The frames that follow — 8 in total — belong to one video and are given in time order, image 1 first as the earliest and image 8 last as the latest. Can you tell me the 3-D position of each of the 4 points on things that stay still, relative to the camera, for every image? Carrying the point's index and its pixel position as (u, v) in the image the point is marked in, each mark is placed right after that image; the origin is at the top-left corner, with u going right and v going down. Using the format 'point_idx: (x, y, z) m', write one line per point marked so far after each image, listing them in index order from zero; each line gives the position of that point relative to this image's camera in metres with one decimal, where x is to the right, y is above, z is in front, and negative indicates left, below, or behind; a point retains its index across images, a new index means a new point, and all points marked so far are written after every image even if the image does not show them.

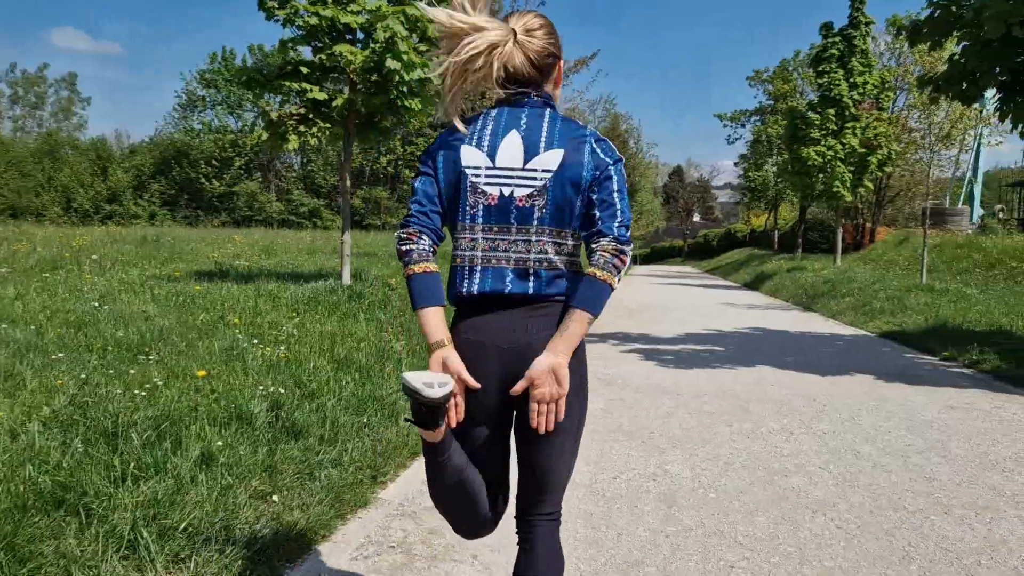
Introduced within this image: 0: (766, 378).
0: (+2.3, -0.8, +7.8) m
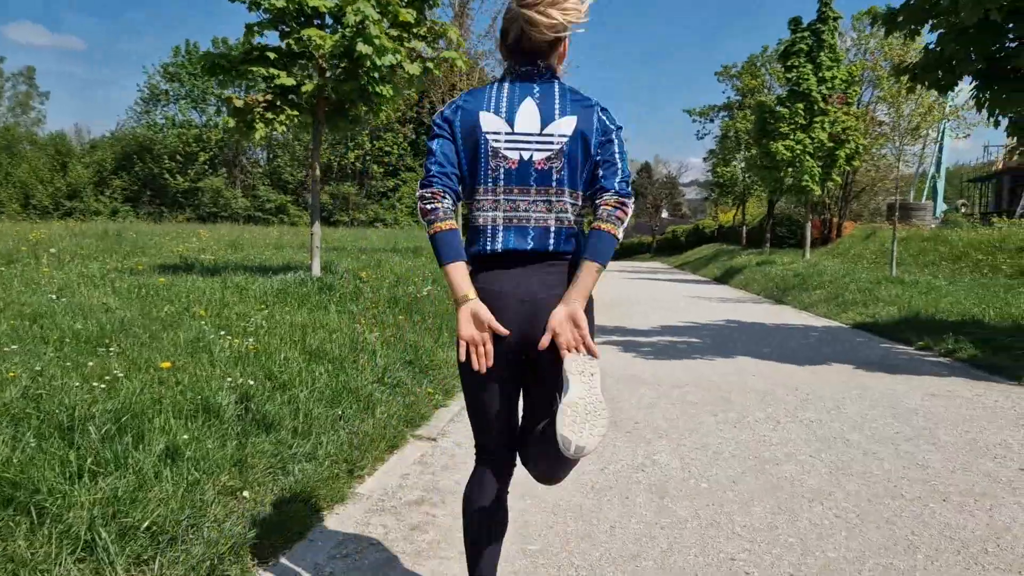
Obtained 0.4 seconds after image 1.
0: (+2.1, -0.7, +7.7) m
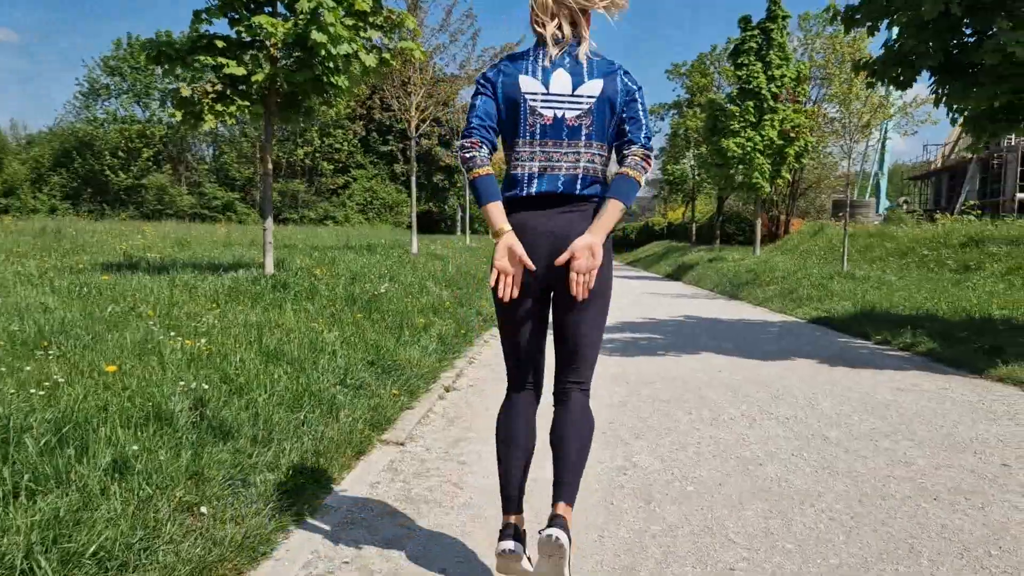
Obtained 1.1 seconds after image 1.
0: (+1.8, -0.7, +7.6) m
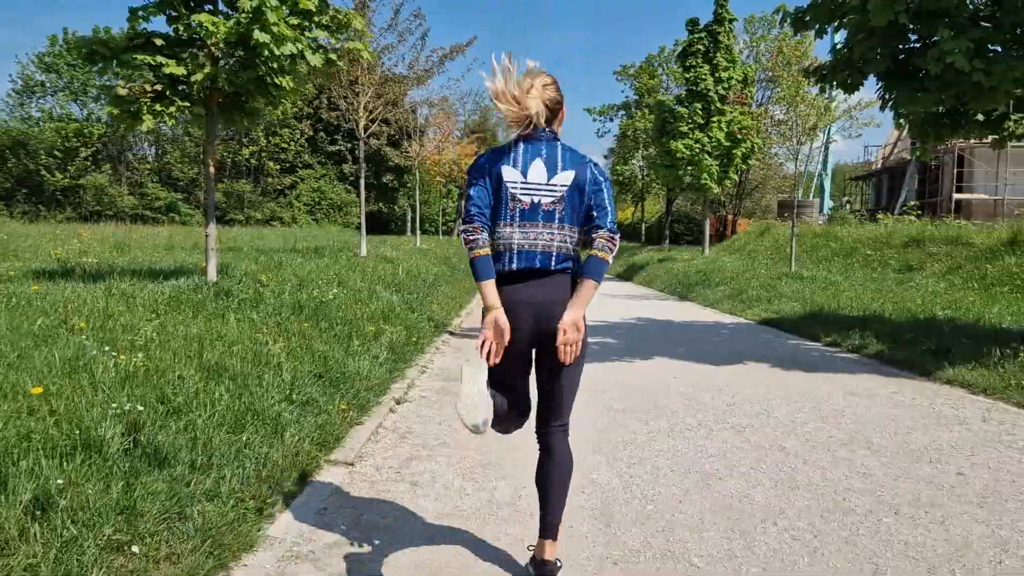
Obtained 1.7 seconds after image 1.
0: (+1.3, -0.7, +7.6) m
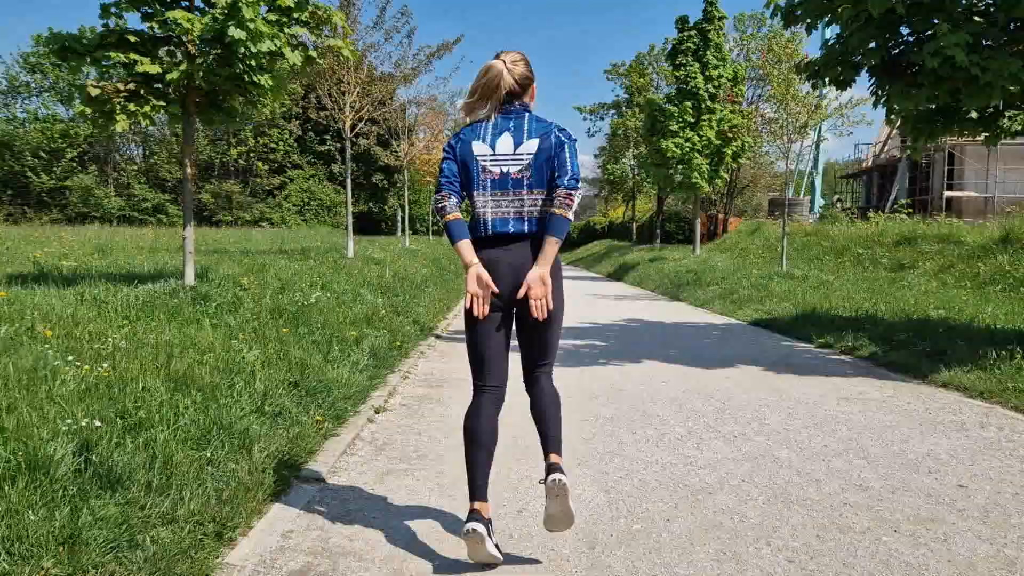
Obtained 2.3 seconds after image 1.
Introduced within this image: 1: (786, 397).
0: (+1.2, -0.7, +7.4) m
1: (+2.0, -0.8, +6.1) m
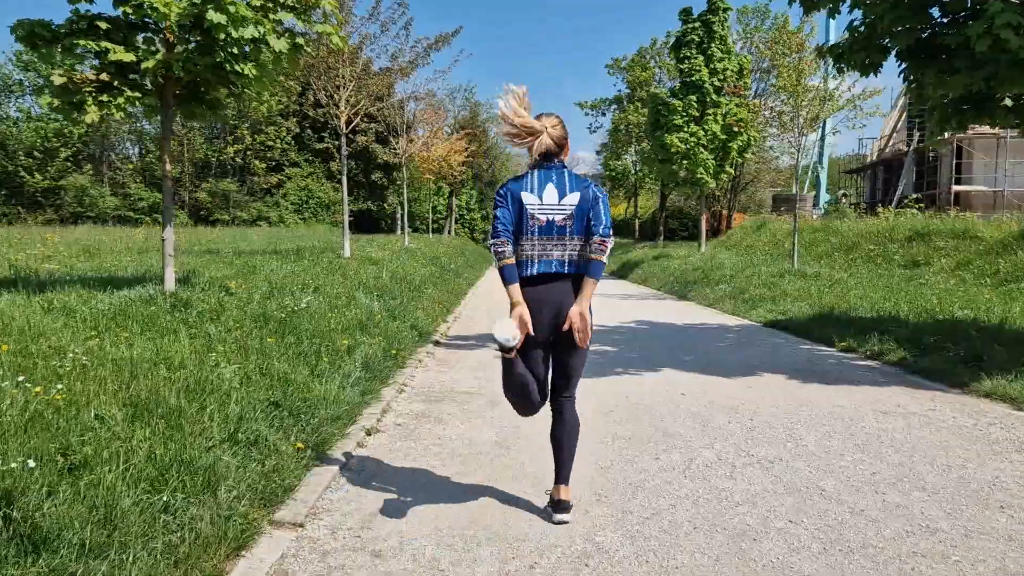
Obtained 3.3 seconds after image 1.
0: (+1.3, -0.8, +6.9) m
1: (+2.0, -0.8, +5.6) m
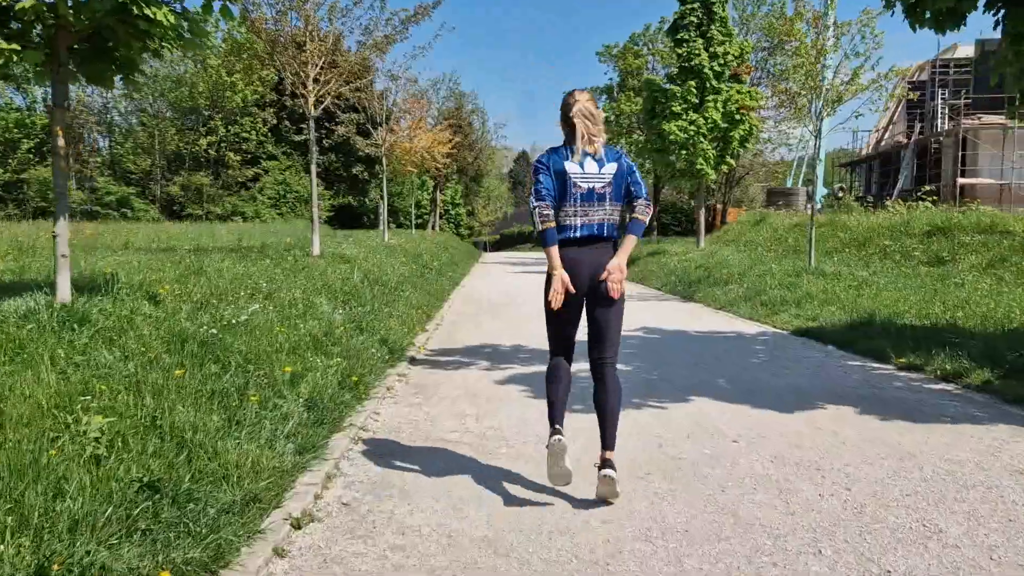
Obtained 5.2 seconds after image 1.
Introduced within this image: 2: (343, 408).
0: (+1.2, -0.8, +5.3) m
1: (+2.0, -0.9, +4.0) m
2: (-1.0, -0.7, +5.1) m
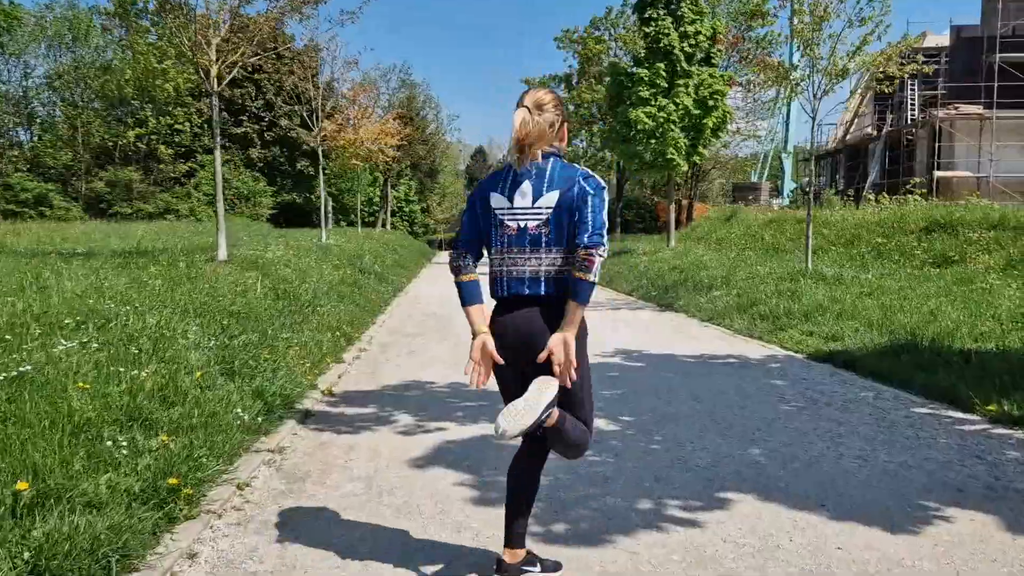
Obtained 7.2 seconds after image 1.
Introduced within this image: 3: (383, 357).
0: (+0.9, -1.0, +3.1) m
1: (+1.8, -1.0, +1.9) m
2: (-1.3, -0.9, +2.7) m
3: (-1.2, -0.6, +7.8) m
